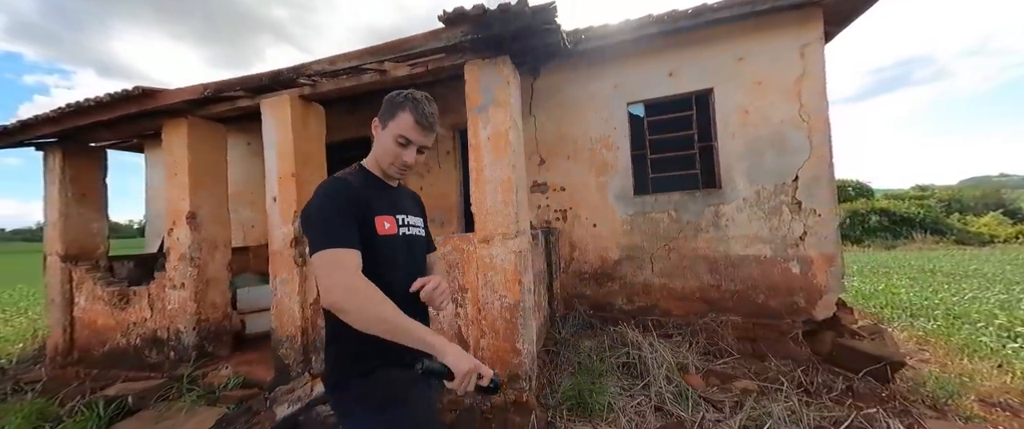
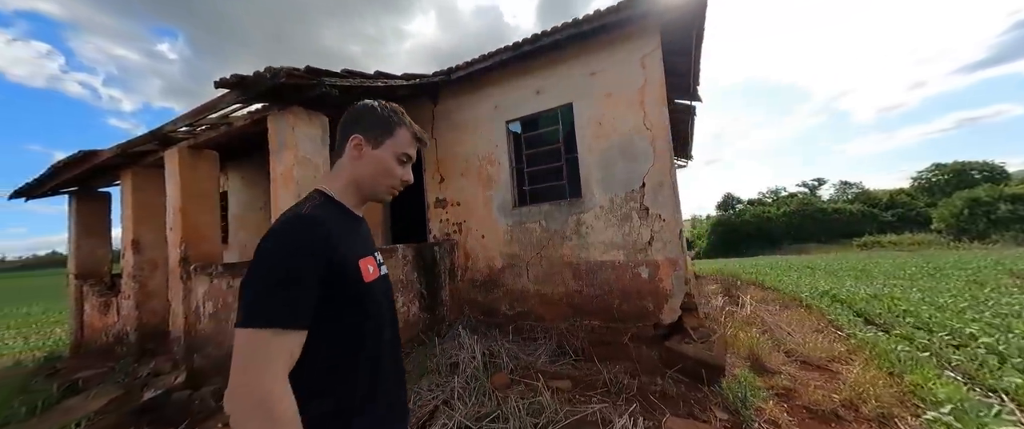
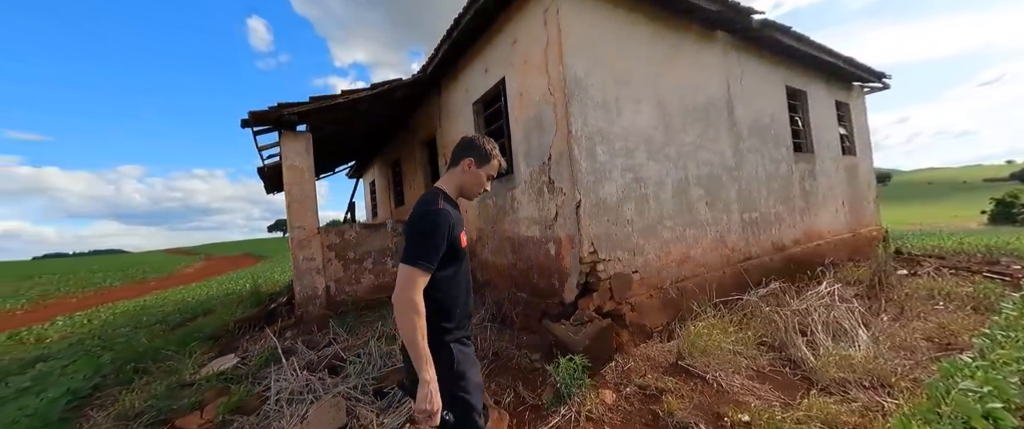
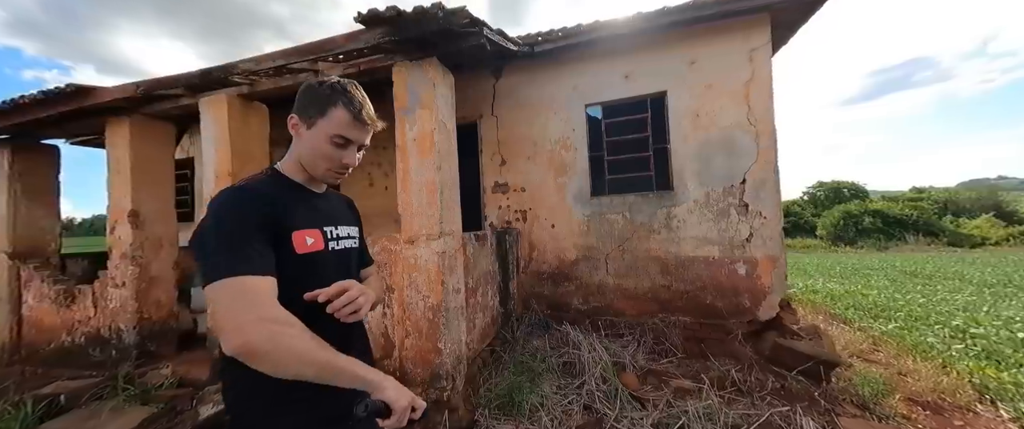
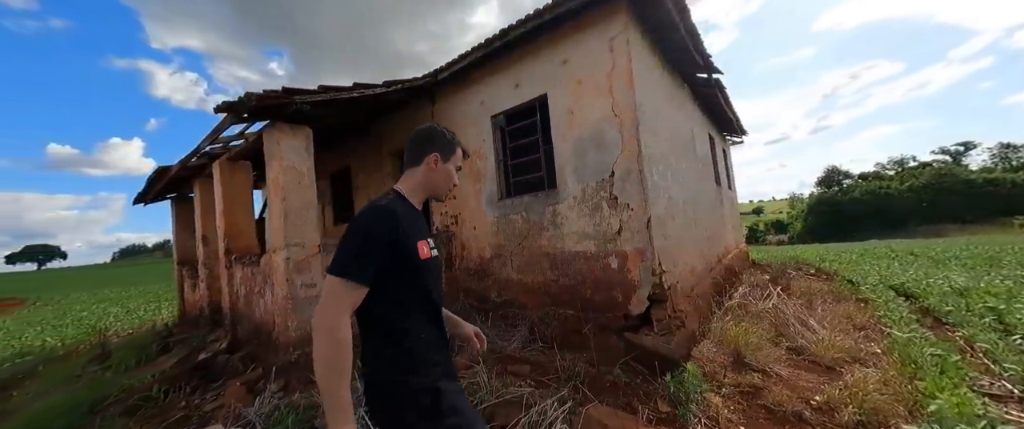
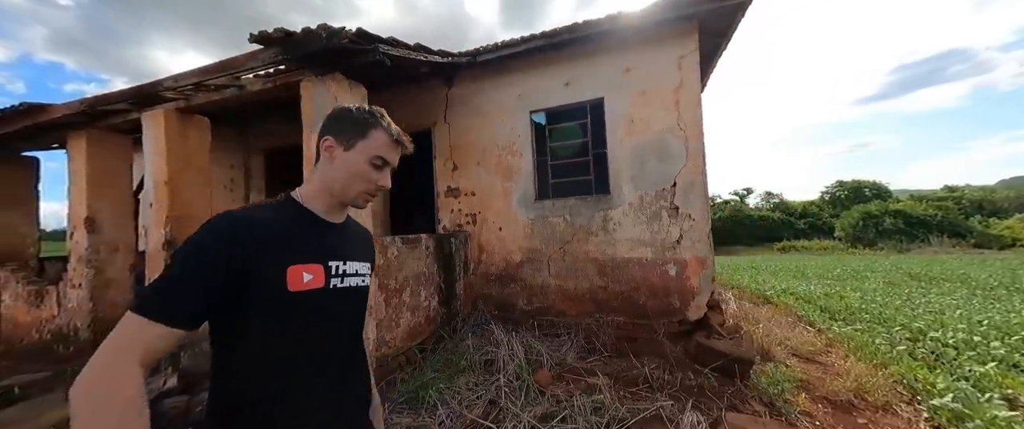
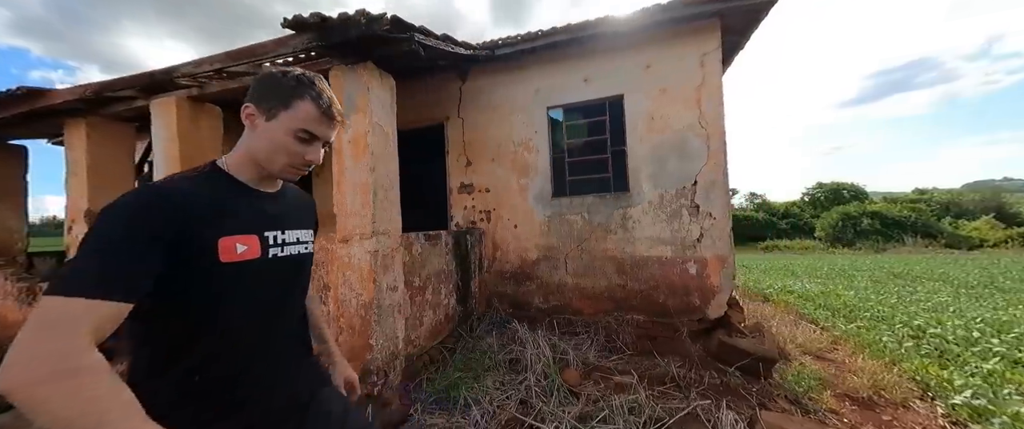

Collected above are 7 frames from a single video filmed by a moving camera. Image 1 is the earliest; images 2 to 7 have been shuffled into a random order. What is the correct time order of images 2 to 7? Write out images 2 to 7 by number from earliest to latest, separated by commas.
4, 7, 6, 2, 5, 3
